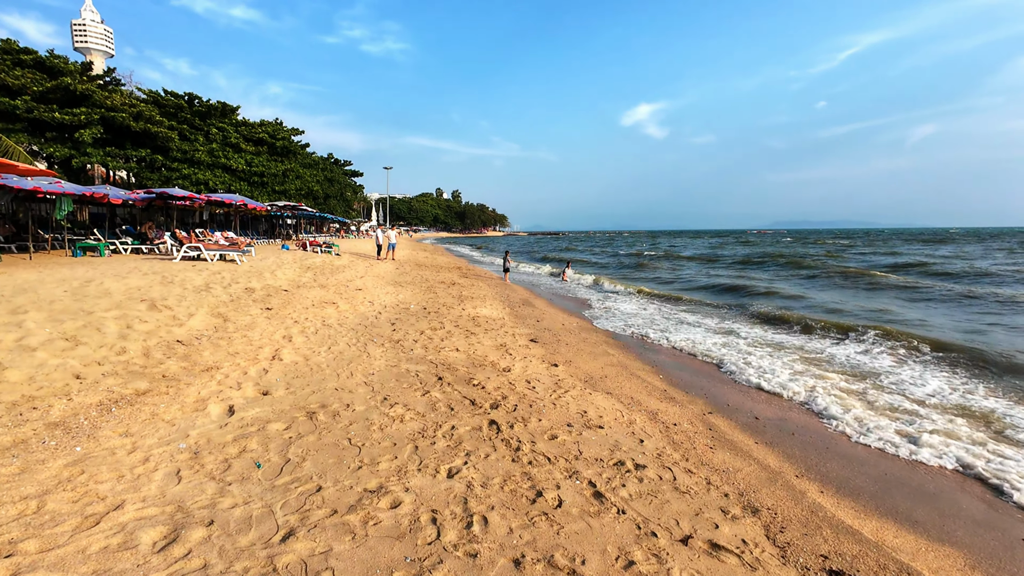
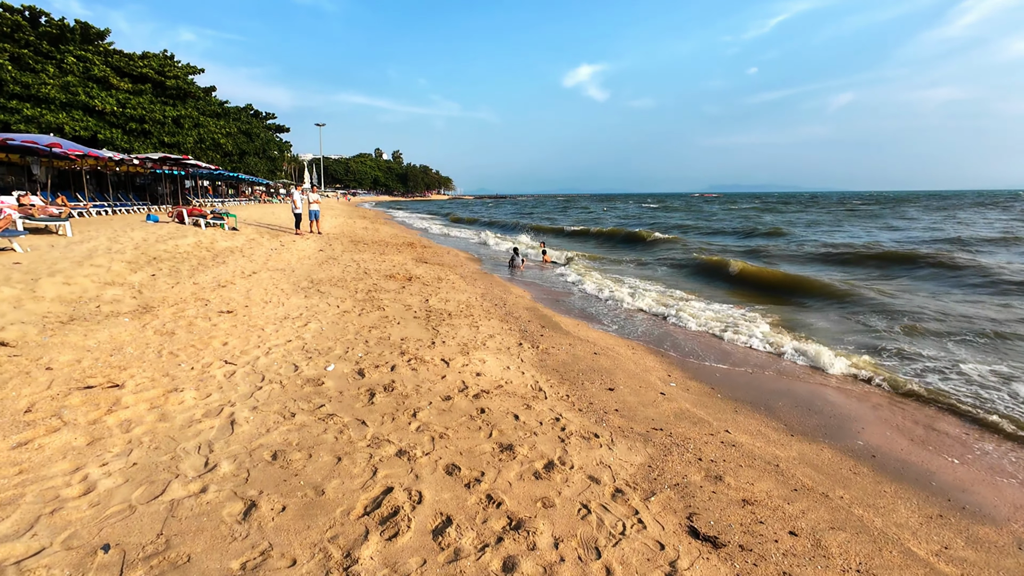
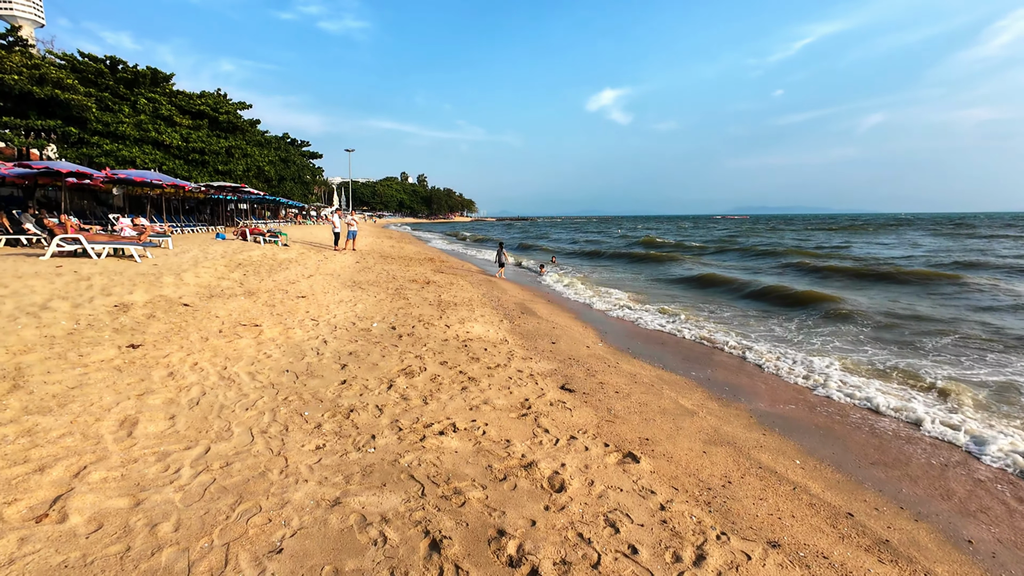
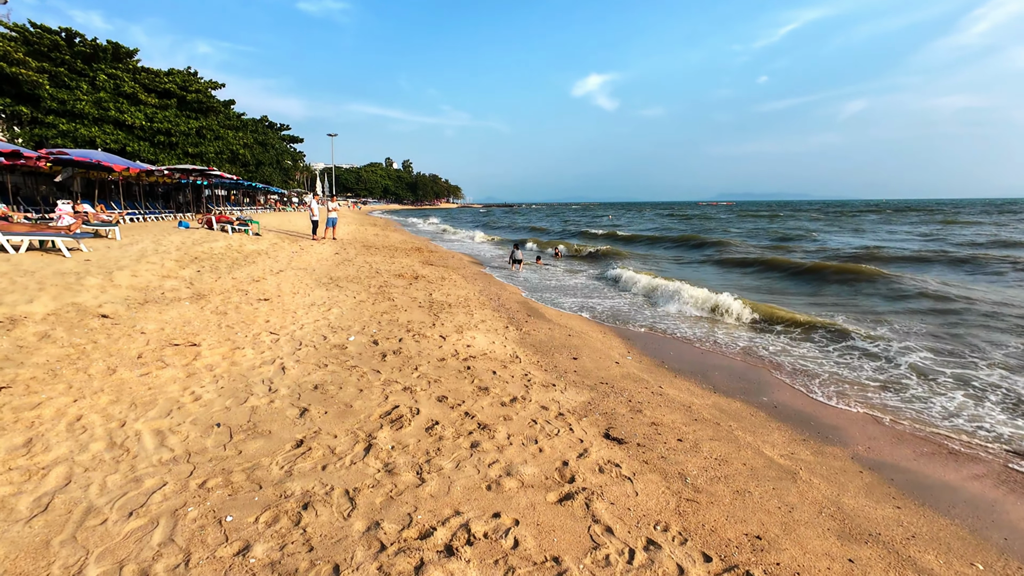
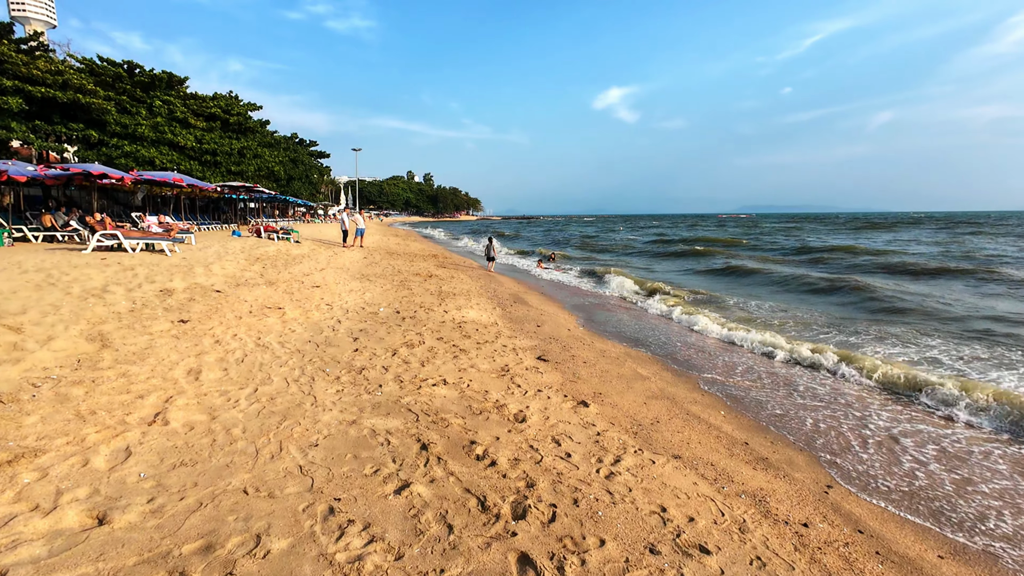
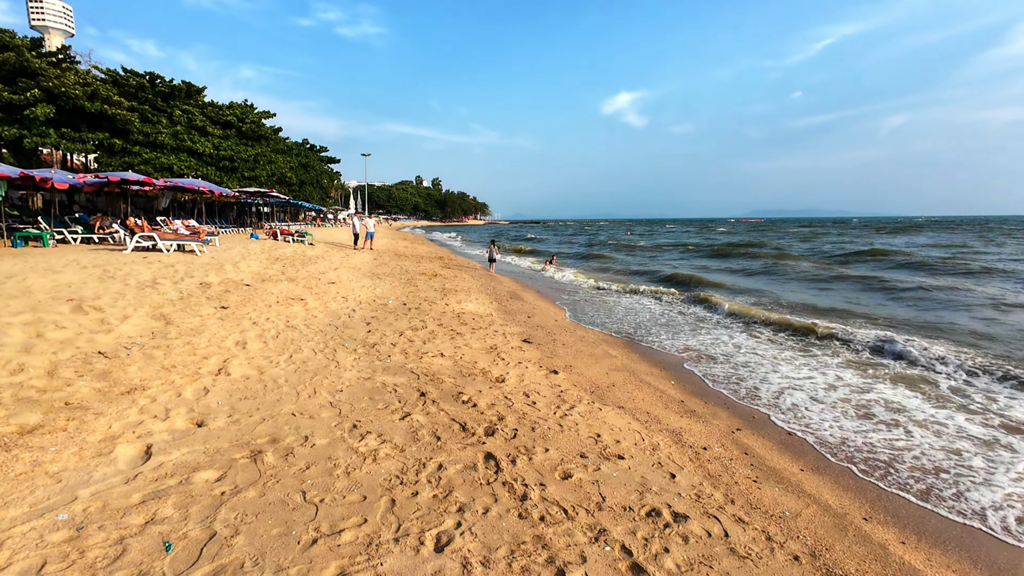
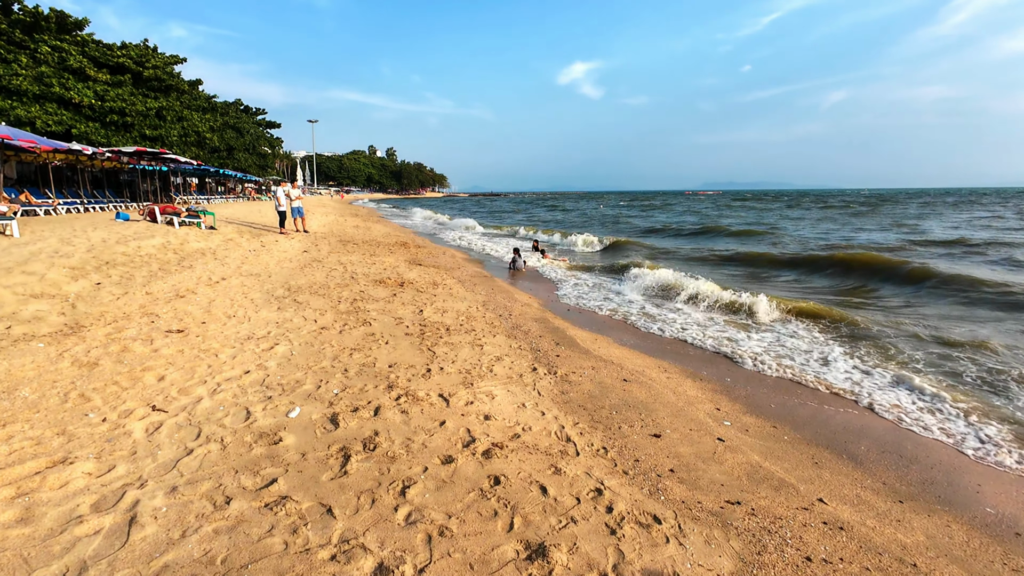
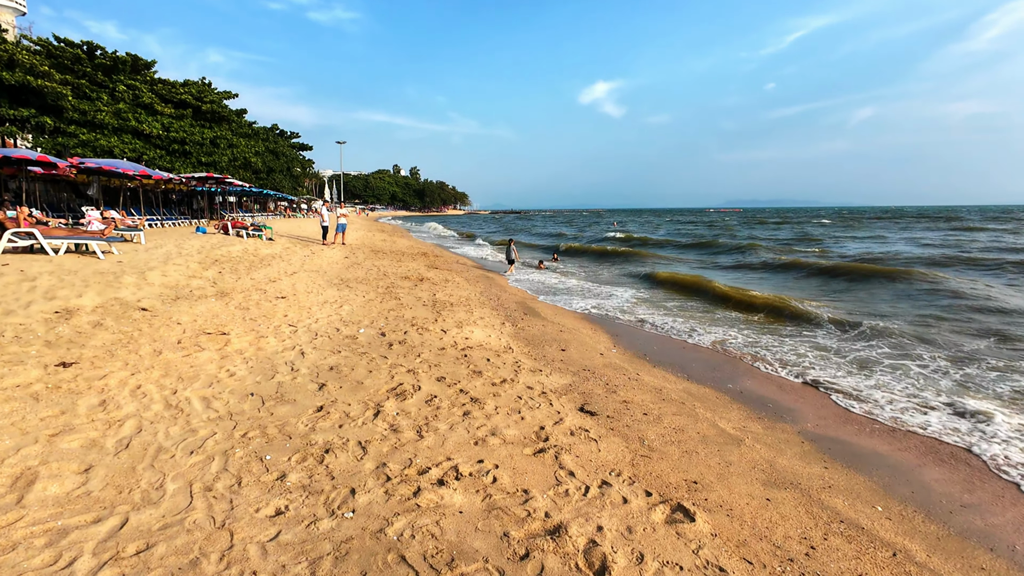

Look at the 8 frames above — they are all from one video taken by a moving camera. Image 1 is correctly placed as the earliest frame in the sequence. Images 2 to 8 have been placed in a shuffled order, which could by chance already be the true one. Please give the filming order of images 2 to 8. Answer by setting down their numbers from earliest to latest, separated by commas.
6, 5, 3, 8, 4, 2, 7
